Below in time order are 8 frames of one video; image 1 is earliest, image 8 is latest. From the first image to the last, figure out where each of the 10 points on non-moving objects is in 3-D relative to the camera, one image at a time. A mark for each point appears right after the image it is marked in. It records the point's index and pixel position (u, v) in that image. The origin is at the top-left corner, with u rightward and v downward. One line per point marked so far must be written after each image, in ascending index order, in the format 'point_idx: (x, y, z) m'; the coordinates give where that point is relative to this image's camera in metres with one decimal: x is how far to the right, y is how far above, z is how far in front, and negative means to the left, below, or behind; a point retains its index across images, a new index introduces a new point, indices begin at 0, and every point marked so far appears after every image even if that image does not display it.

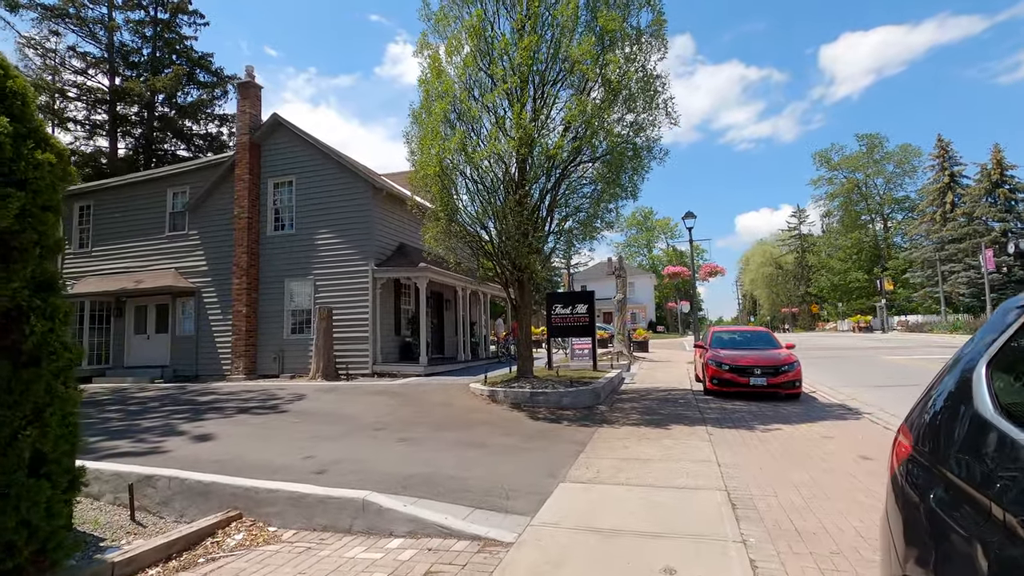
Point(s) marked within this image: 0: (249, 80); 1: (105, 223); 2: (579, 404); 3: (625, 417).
0: (-8.3, +6.6, +16.9) m
1: (-14.3, +2.3, +18.7) m
2: (+1.3, -2.3, +10.7) m
3: (+2.0, -2.4, +9.7) m
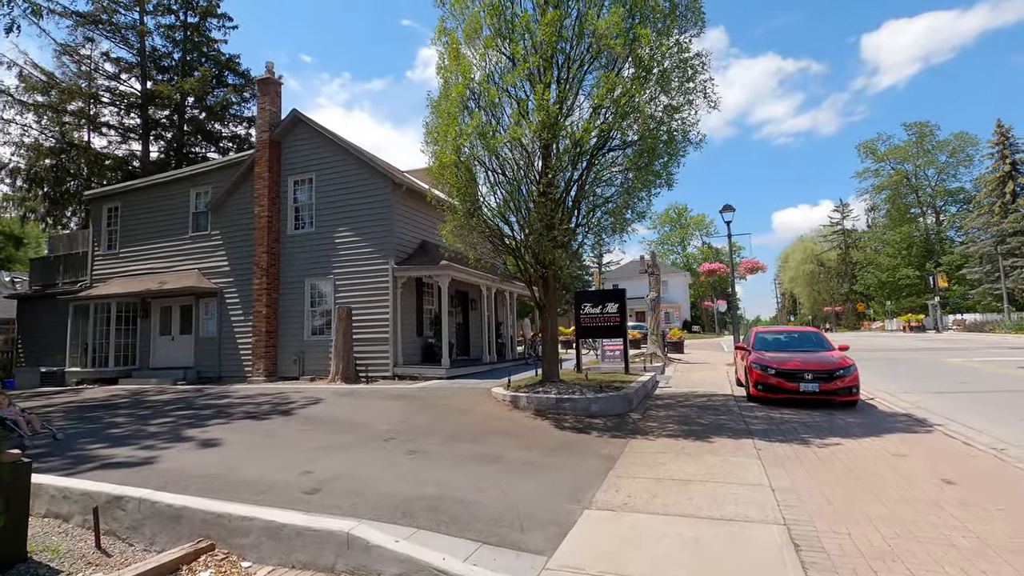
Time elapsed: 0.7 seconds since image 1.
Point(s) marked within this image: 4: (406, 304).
0: (-7.6, +6.6, +16.6) m
1: (-13.4, +2.3, +18.7) m
2: (+1.8, -2.3, +9.8) m
3: (+2.4, -2.3, +8.8) m
4: (-3.1, -0.5, +15.6) m
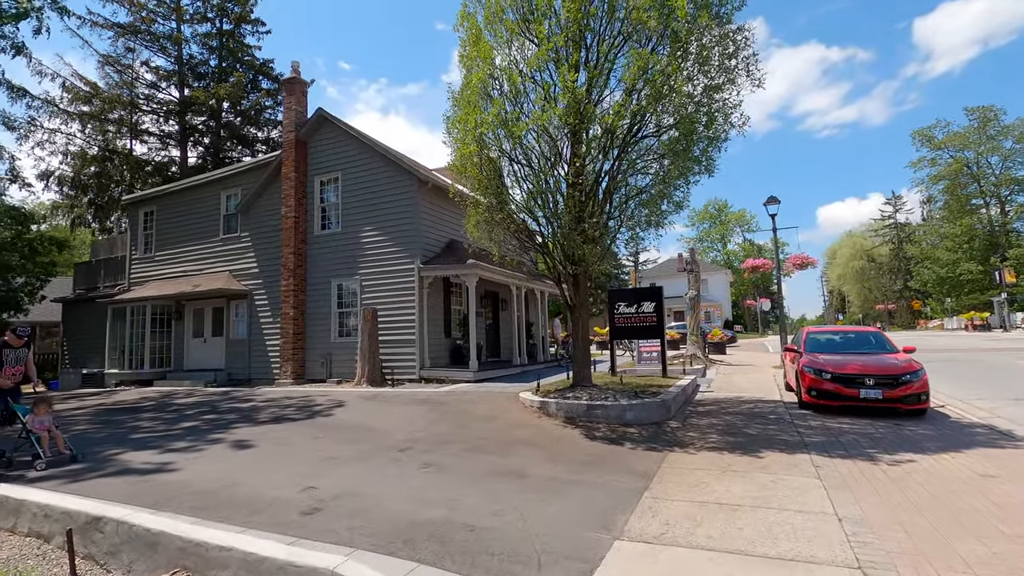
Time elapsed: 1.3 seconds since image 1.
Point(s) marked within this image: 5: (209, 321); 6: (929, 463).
0: (-6.7, +6.5, +16.4) m
1: (-12.3, +2.2, +19.0) m
2: (+2.3, -2.2, +9.0) m
3: (+2.8, -2.3, +8.0) m
4: (-2.2, -0.5, +15.2) m
5: (-10.2, -1.1, +17.9) m
6: (+5.0, -2.1, +6.4) m
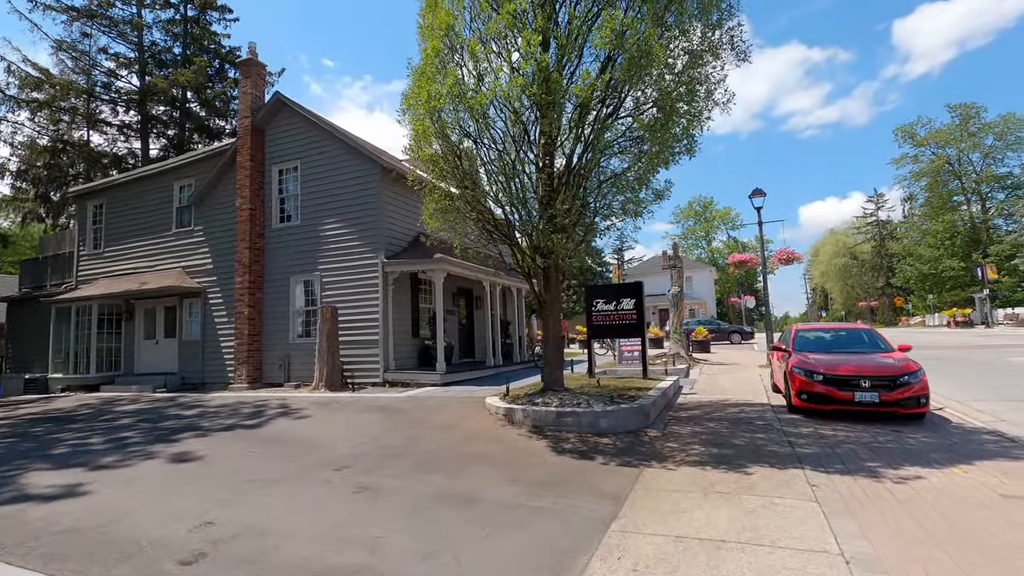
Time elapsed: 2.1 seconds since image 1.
0: (-7.5, +6.6, +15.3) m
1: (-13.2, +2.2, +17.7) m
2: (+1.7, -2.2, +8.1) m
3: (+2.3, -2.2, +7.1) m
4: (-3.0, -0.4, +14.1) m
5: (-11.0, -1.0, +16.7) m
6: (+4.5, -2.0, +5.6) m
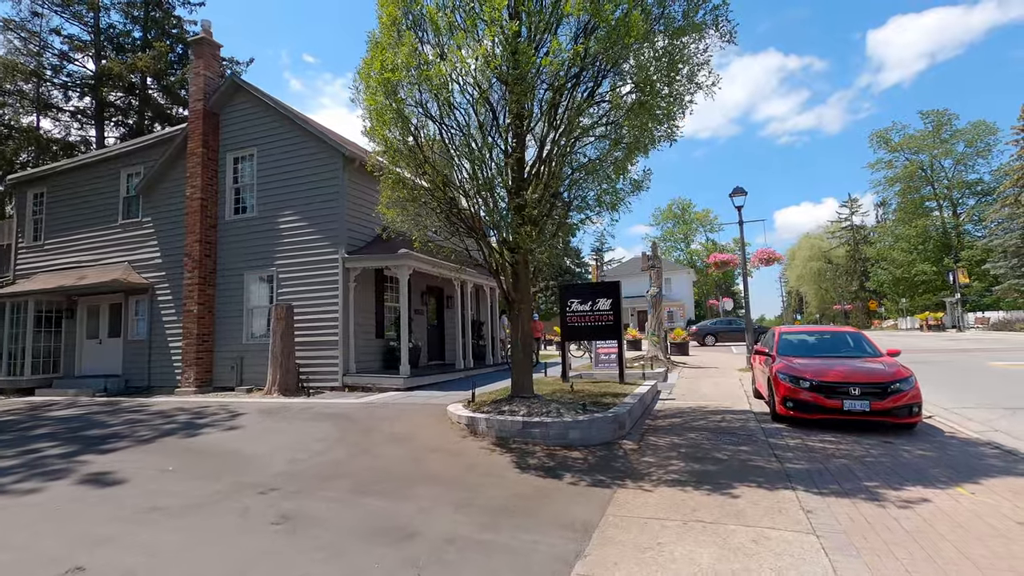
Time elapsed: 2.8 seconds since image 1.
0: (-8.2, +6.7, +14.2) m
1: (-14.0, +2.4, +16.4) m
2: (+1.1, -2.1, +7.4) m
3: (+1.8, -2.1, +6.4) m
4: (-3.7, -0.3, +13.2) m
5: (-11.8, -0.9, +15.5) m
6: (+4.0, -2.0, +4.9) m
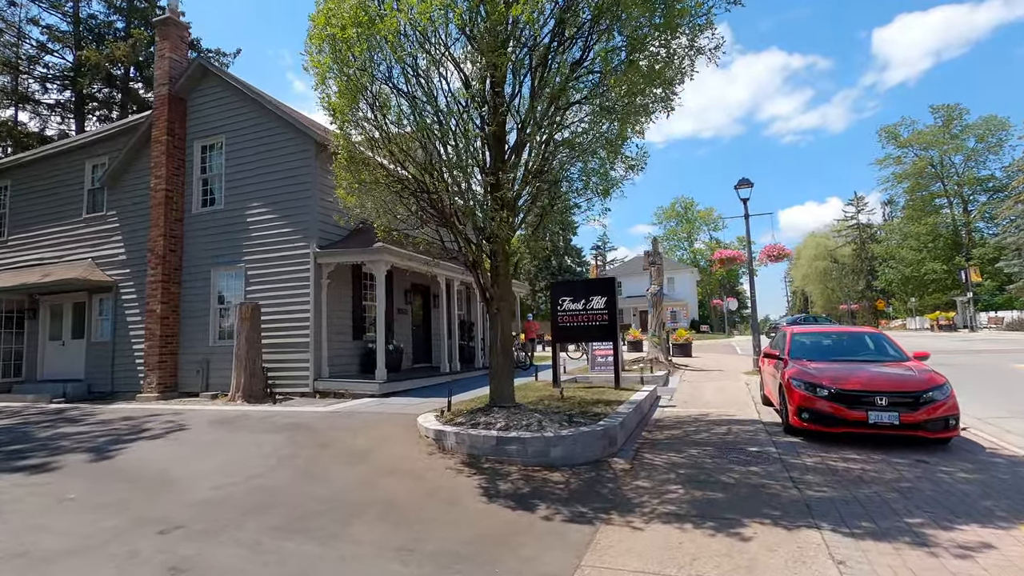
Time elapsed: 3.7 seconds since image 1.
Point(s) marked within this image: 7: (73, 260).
0: (-8.5, +6.8, +13.3) m
1: (-14.3, +2.4, +15.5) m
2: (+0.8, -2.1, +6.4) m
3: (+1.4, -2.1, +5.4) m
4: (-4.0, -0.3, +12.2) m
5: (-12.1, -0.9, +14.6) m
6: (+3.7, -1.9, +3.9) m
7: (-11.9, +0.8, +14.4) m
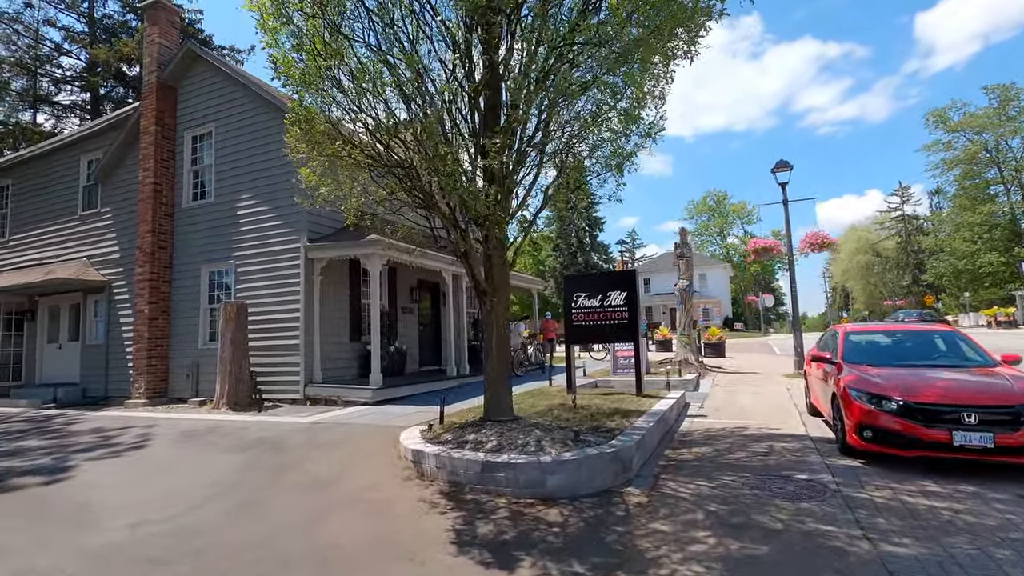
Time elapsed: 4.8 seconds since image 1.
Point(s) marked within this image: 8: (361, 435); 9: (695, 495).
0: (-8.3, +6.8, +12.6) m
1: (-13.9, +2.4, +15.1) m
2: (+0.7, -2.0, +5.2) m
3: (+1.3, -2.0, +4.1) m
4: (-3.8, -0.2, +11.3) m
5: (-11.7, -0.9, +14.0) m
6: (+3.4, -1.8, +2.5) m
7: (-11.6, +0.7, +13.9) m
8: (-2.1, -2.0, +7.3) m
9: (+1.8, -2.0, +5.2) m
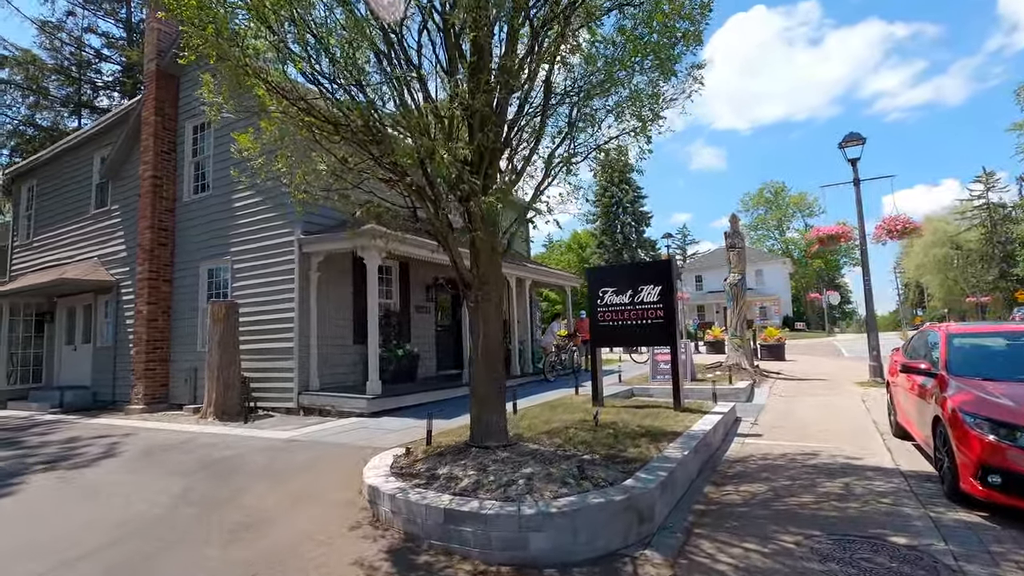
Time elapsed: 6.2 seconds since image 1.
0: (-7.9, +6.8, +11.9) m
1: (-13.2, +2.3, +15.0) m
2: (+0.5, -1.9, +3.8) m
3: (+1.0, -1.9, +2.7) m
4: (-3.5, -0.1, +10.3) m
5: (-11.1, -0.9, +13.7) m
6: (+3.0, -1.7, +0.9) m
7: (-10.9, +0.7, +13.5) m
8: (-2.1, -2.0, +6.2) m
9: (+1.6, -1.9, +3.6) m
